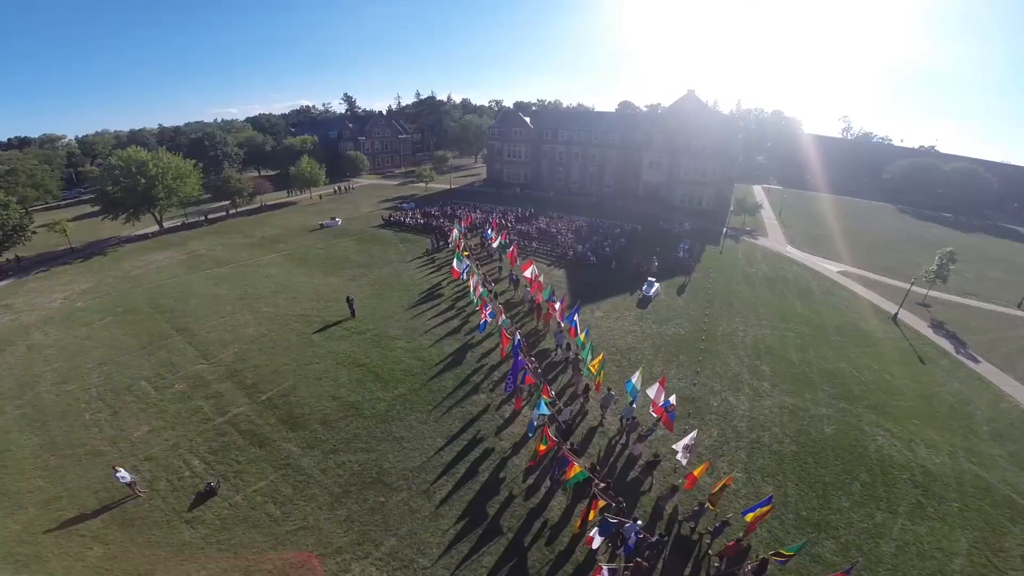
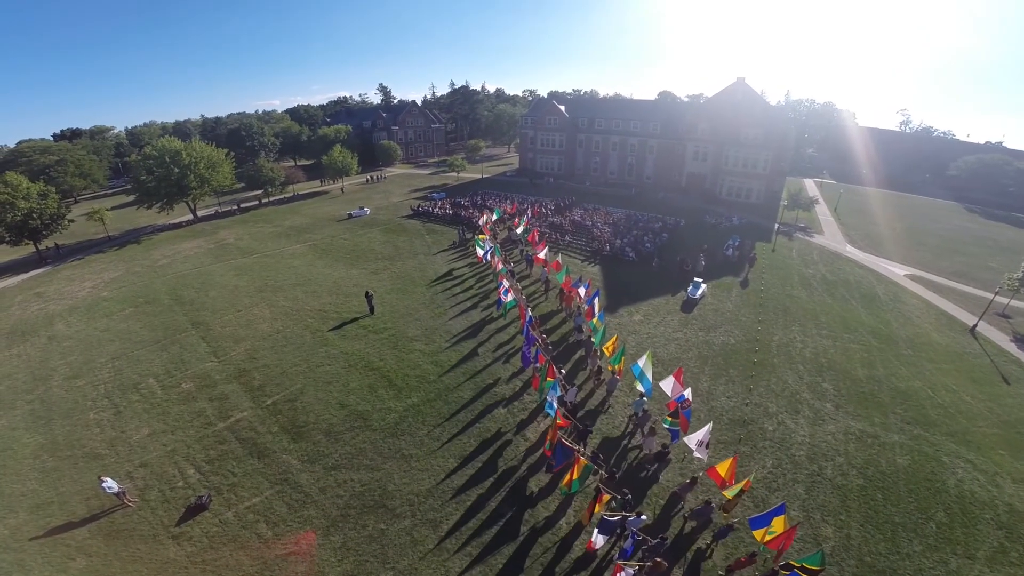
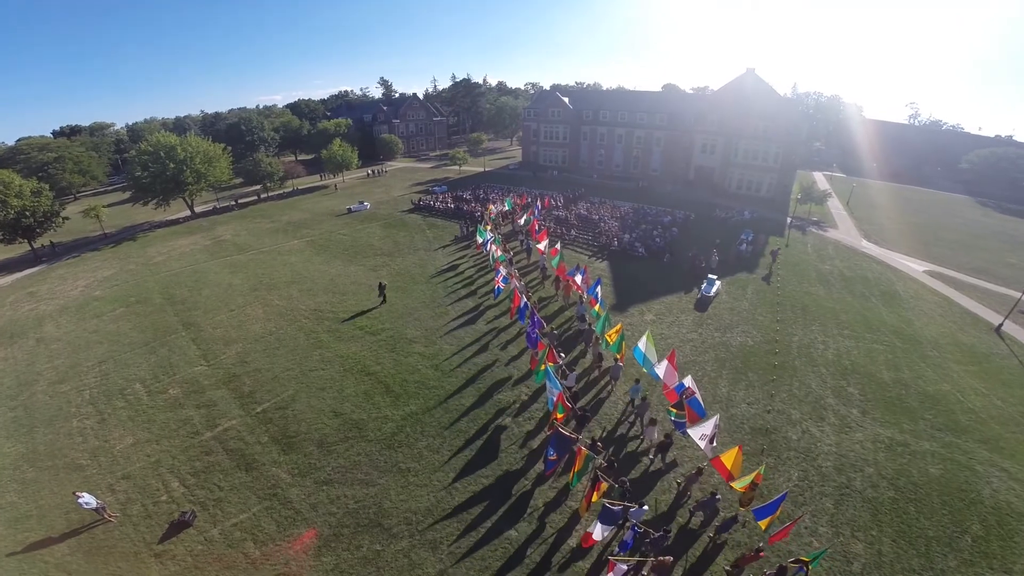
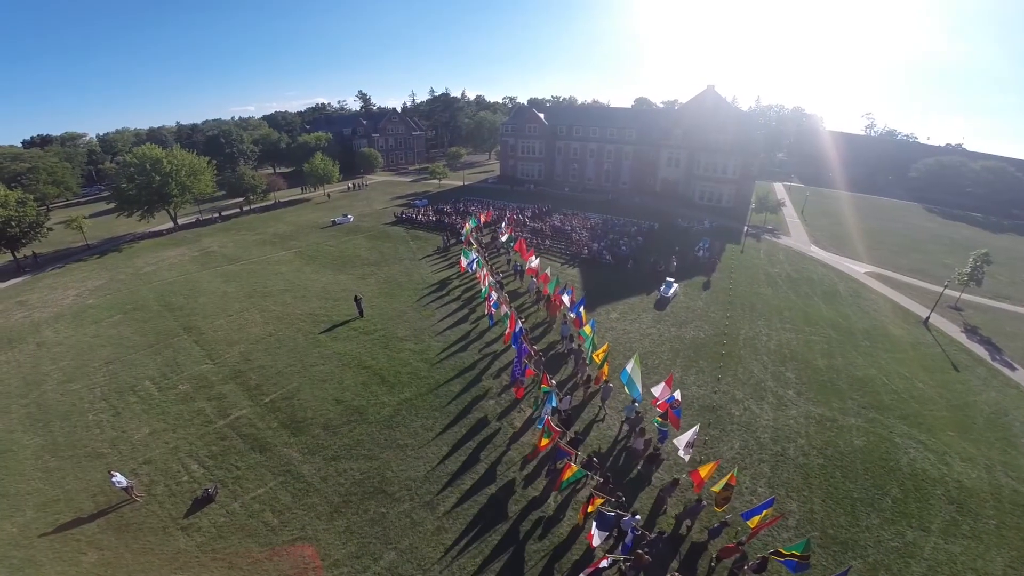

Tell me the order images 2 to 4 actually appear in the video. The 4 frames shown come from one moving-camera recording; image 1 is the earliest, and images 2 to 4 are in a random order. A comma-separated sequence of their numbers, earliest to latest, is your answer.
4, 2, 3
